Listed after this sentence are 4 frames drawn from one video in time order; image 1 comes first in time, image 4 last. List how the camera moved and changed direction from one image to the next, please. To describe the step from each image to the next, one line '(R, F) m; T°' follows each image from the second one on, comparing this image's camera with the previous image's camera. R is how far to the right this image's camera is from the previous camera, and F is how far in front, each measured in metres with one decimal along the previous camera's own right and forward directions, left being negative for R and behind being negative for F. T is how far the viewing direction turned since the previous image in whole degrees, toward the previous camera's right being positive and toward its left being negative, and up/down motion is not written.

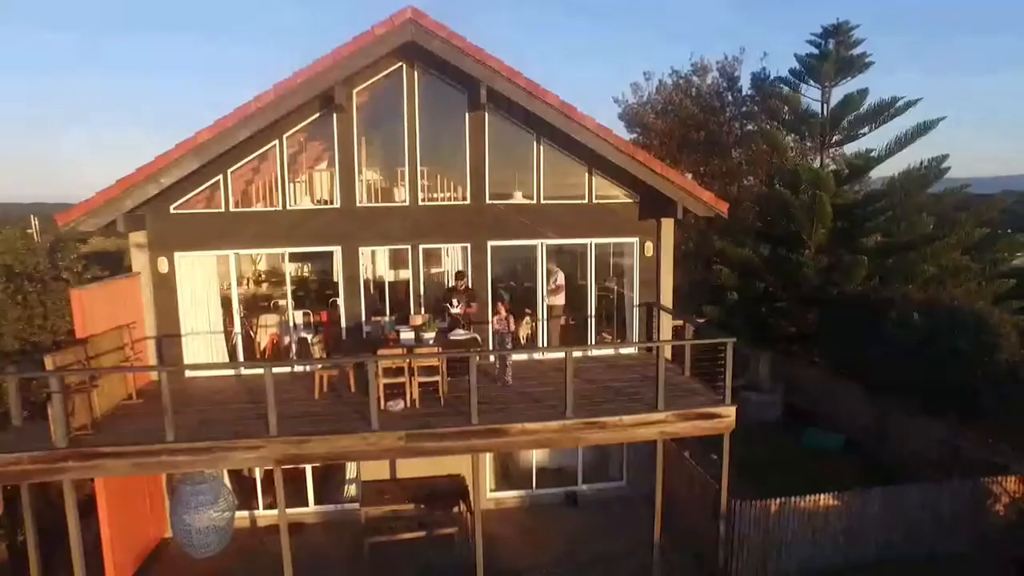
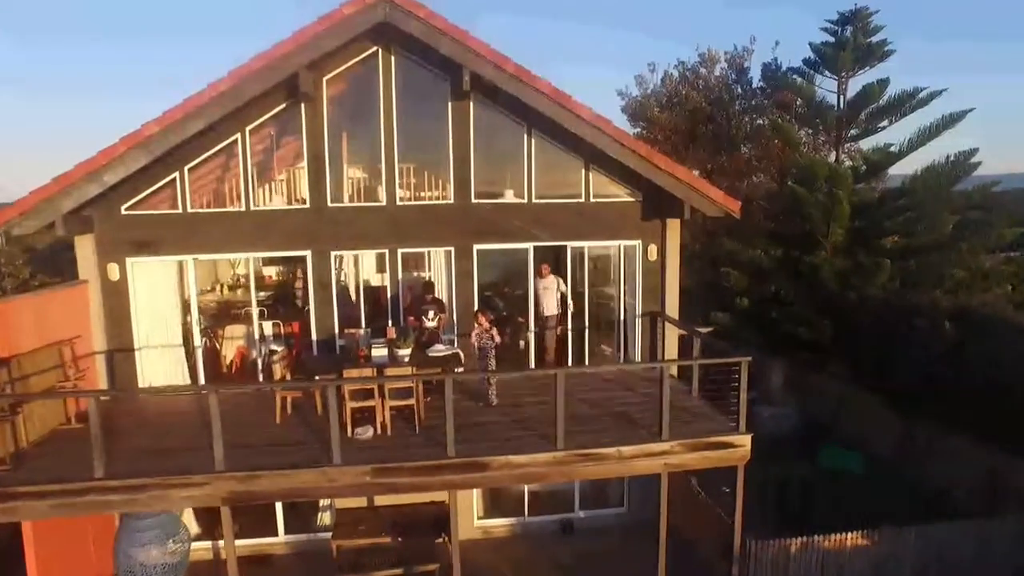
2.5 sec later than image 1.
(+0.7, +1.2) m; 0°
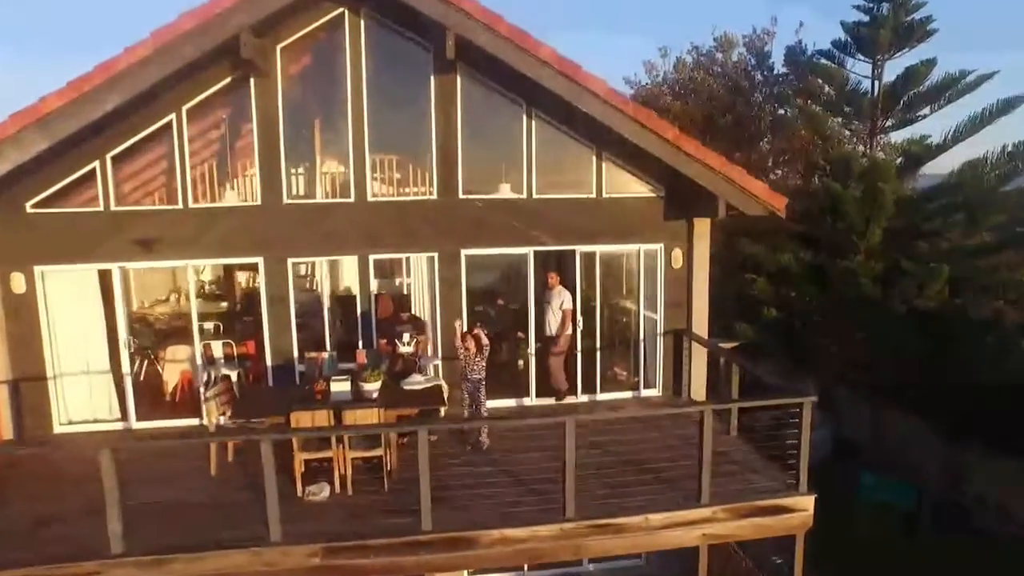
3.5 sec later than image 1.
(+0.2, +1.9) m; 0°
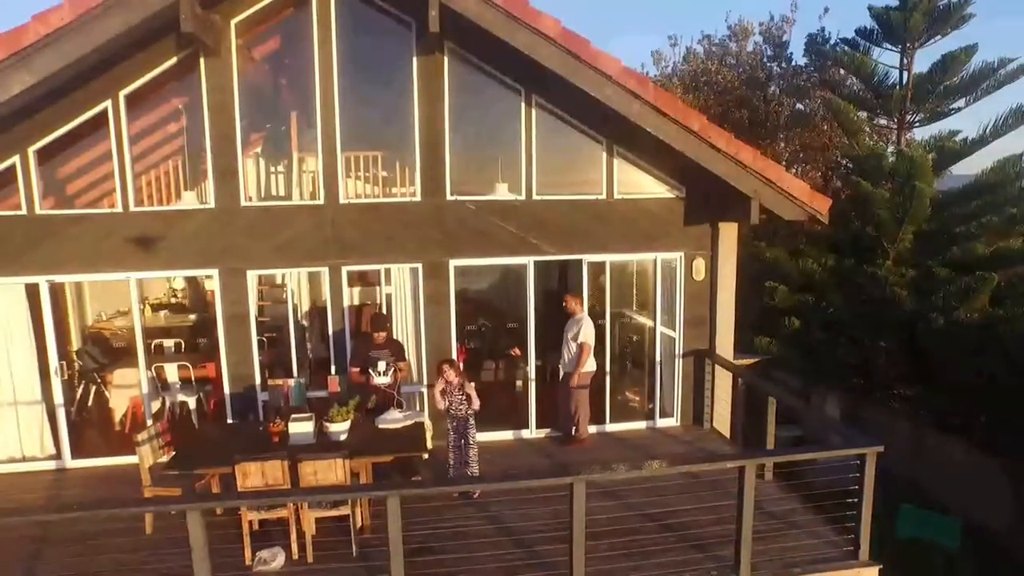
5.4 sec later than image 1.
(+0.1, +1.2) m; 0°
